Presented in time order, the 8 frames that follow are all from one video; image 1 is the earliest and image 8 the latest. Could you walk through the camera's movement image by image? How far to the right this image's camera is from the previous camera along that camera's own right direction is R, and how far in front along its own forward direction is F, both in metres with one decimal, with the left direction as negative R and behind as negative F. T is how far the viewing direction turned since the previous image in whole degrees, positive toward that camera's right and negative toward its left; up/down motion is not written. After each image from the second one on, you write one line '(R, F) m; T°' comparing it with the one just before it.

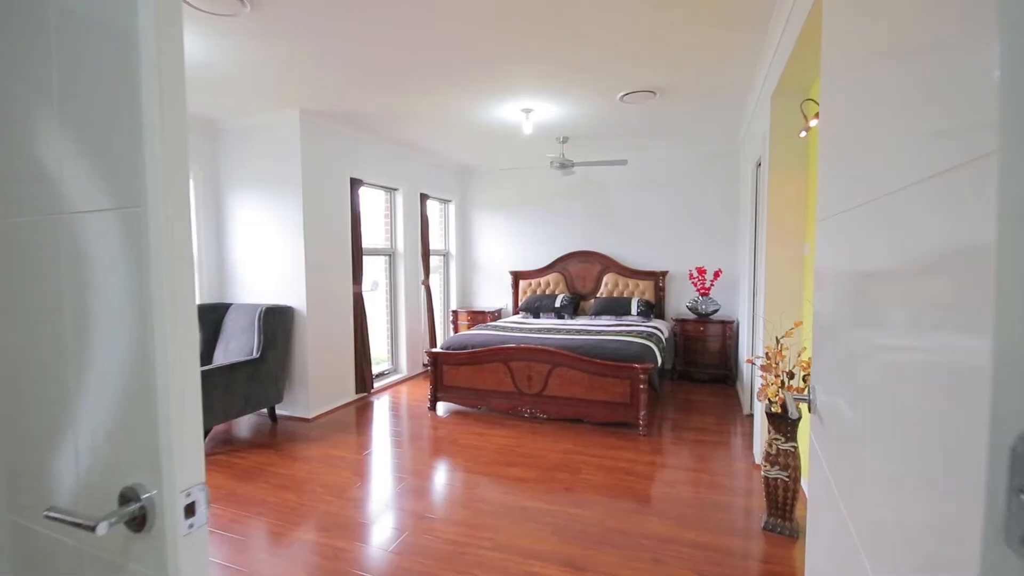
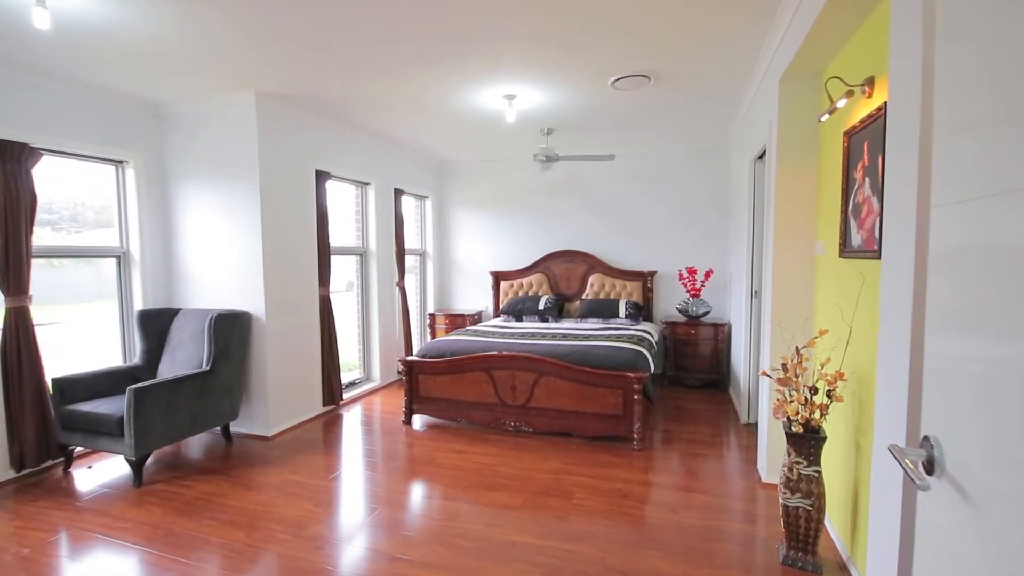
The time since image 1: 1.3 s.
(0.0, +0.3) m; +3°
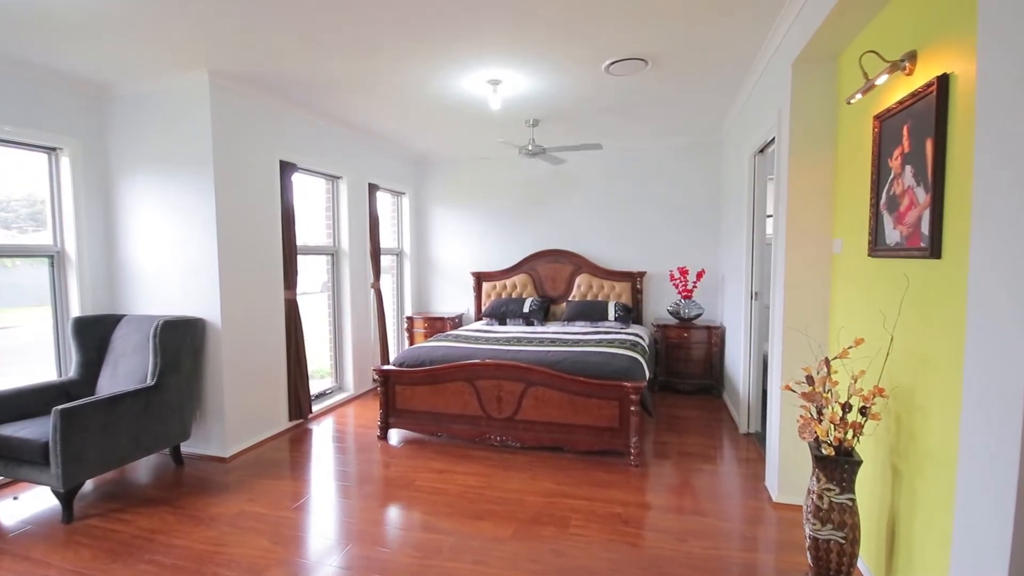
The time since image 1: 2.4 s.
(0.0, +0.3) m; +3°
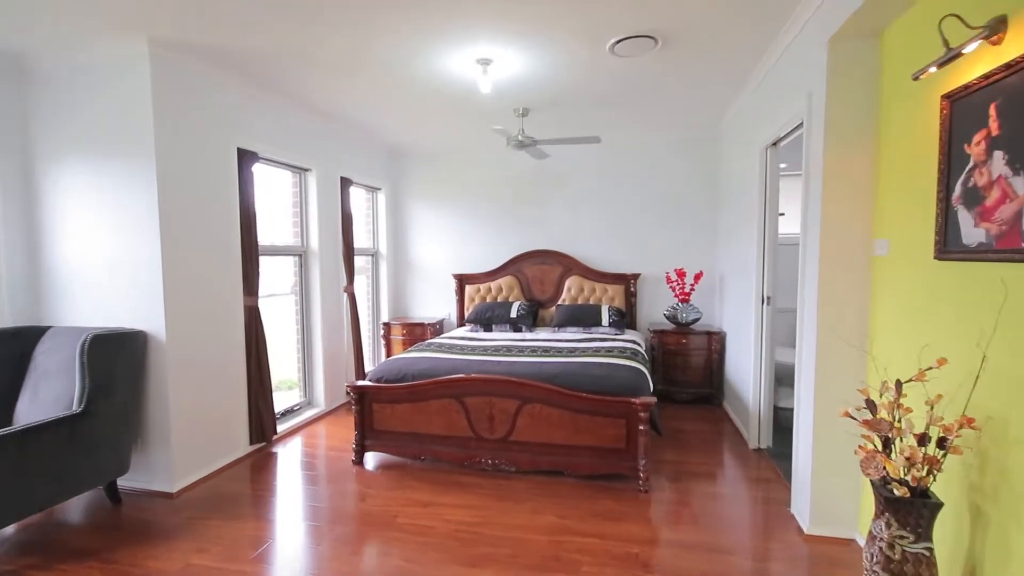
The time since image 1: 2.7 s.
(-0.1, +0.3) m; +3°
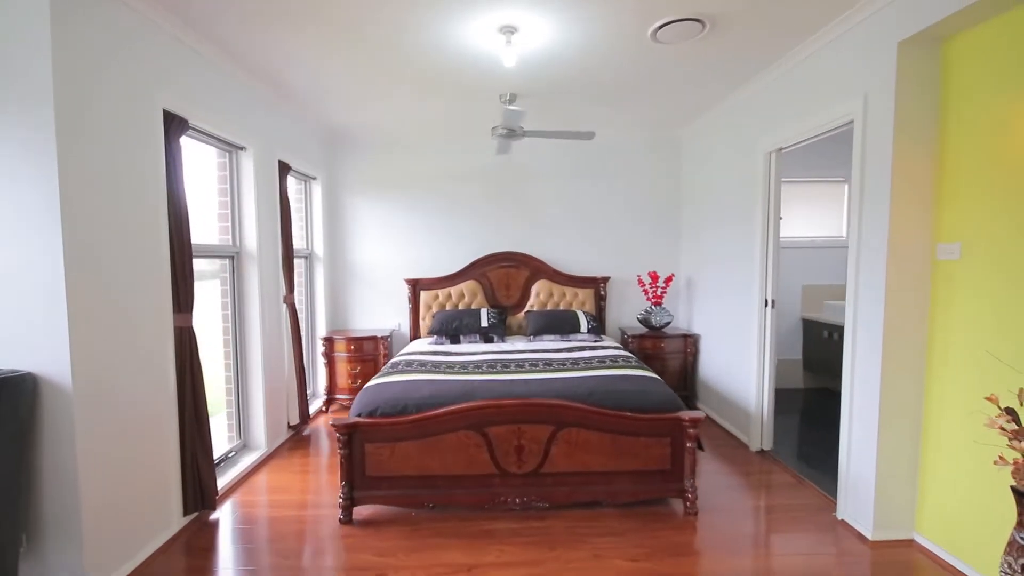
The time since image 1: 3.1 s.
(-0.8, +0.5) m; +15°
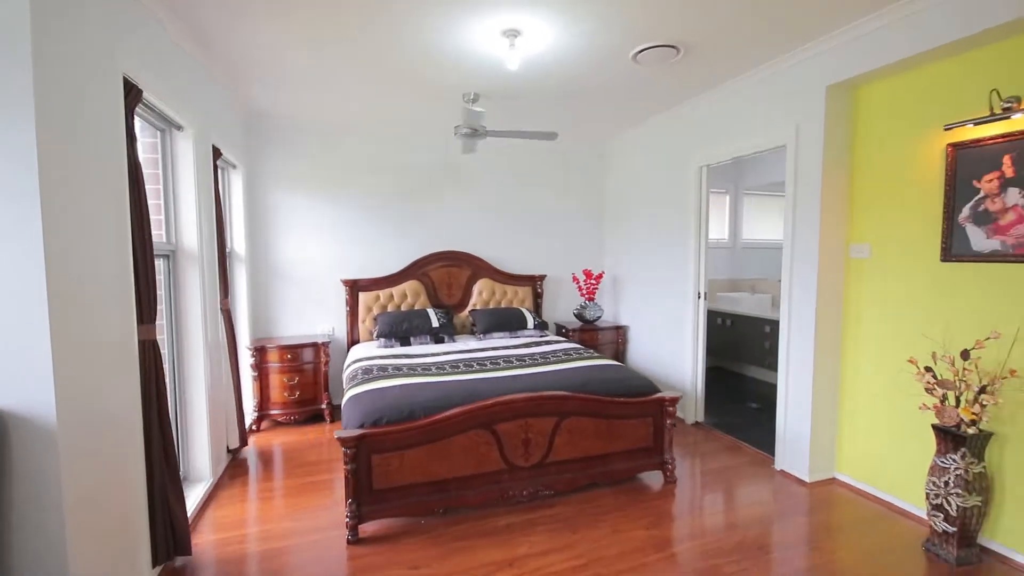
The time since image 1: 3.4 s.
(-0.7, +0.1) m; +17°
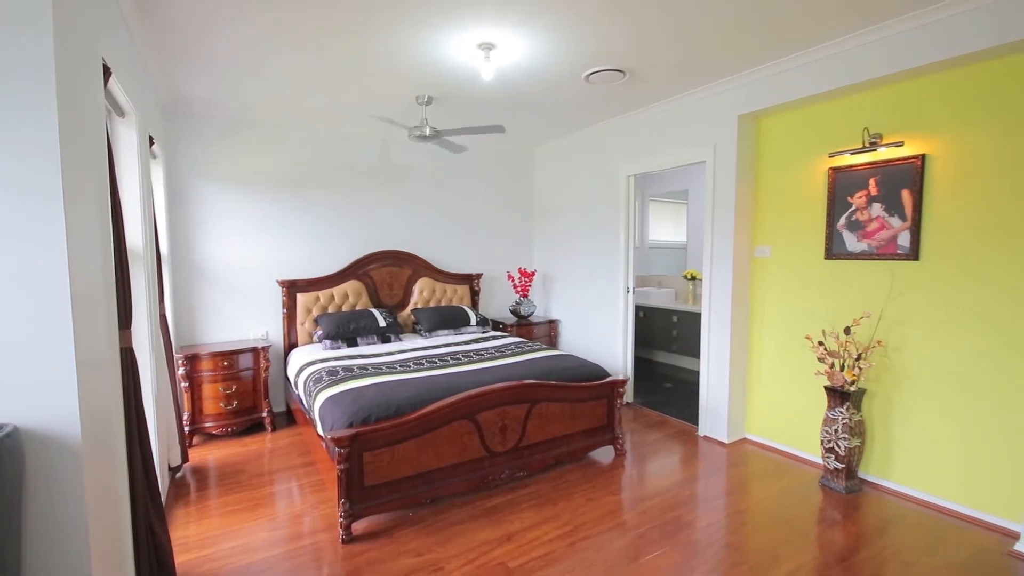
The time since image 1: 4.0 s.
(-0.5, -0.1) m; +13°
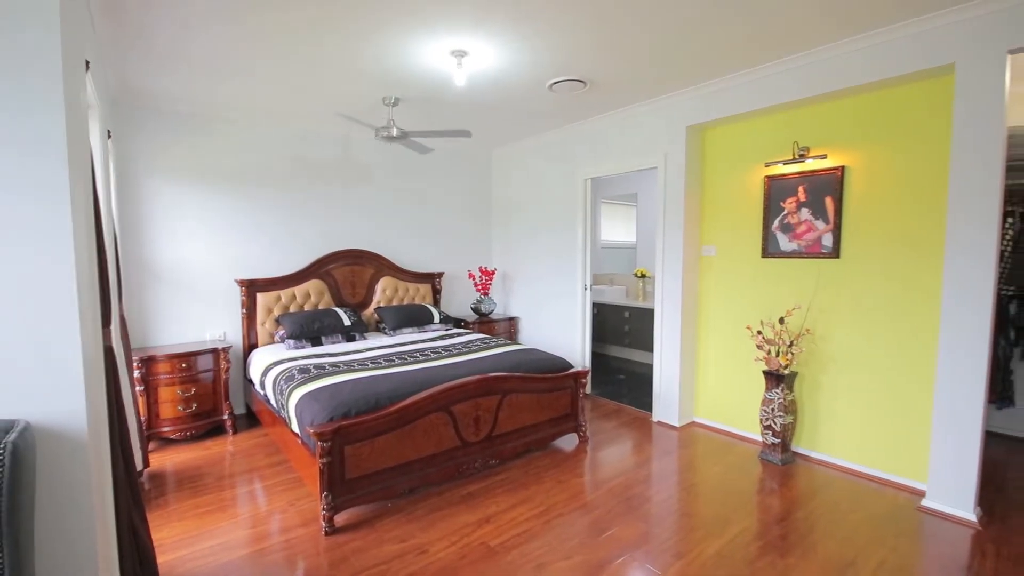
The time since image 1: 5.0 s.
(-0.2, -0.1) m; +6°
